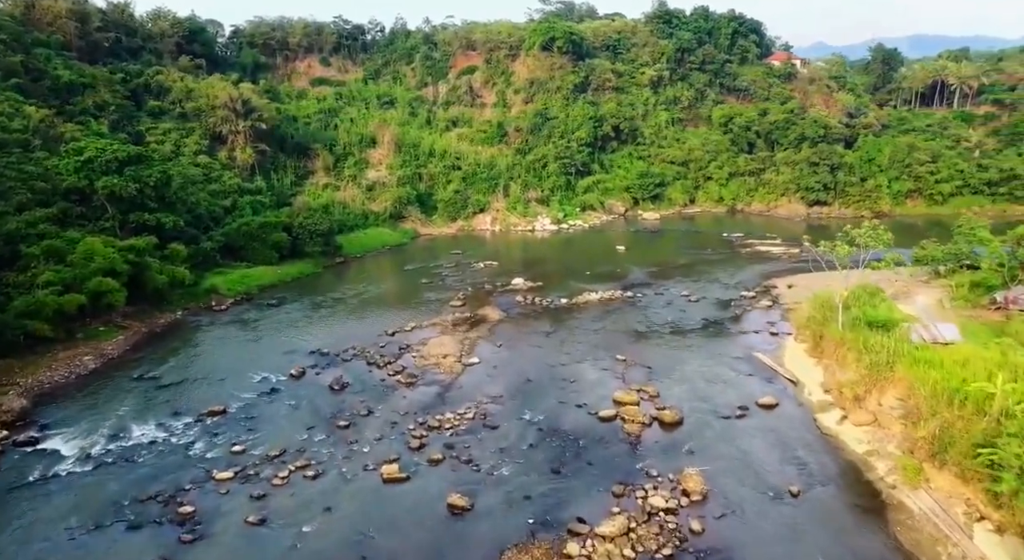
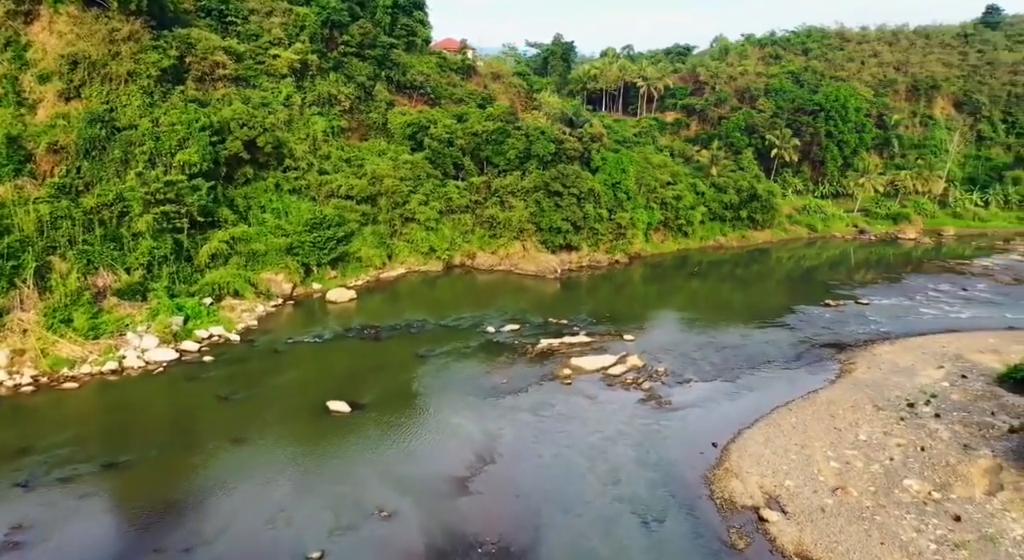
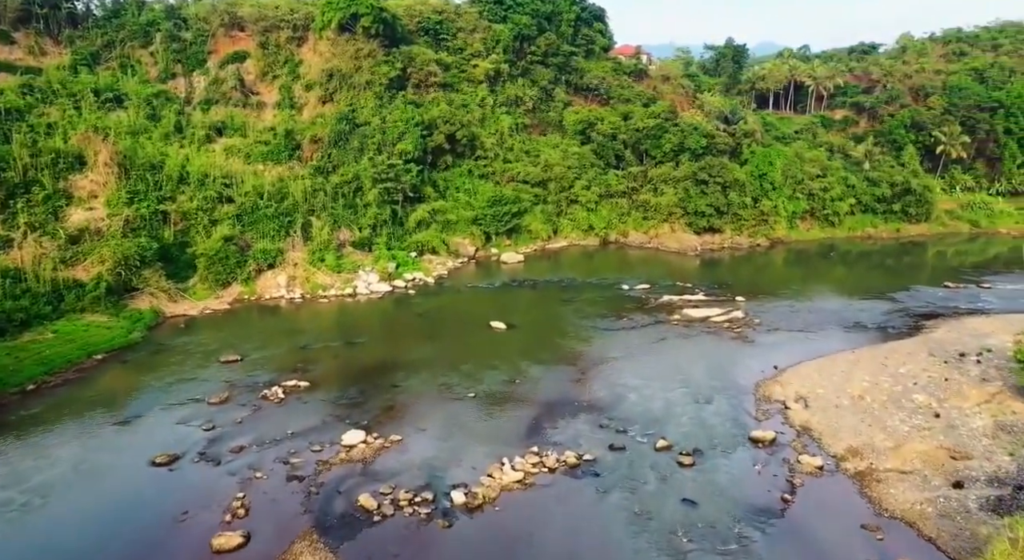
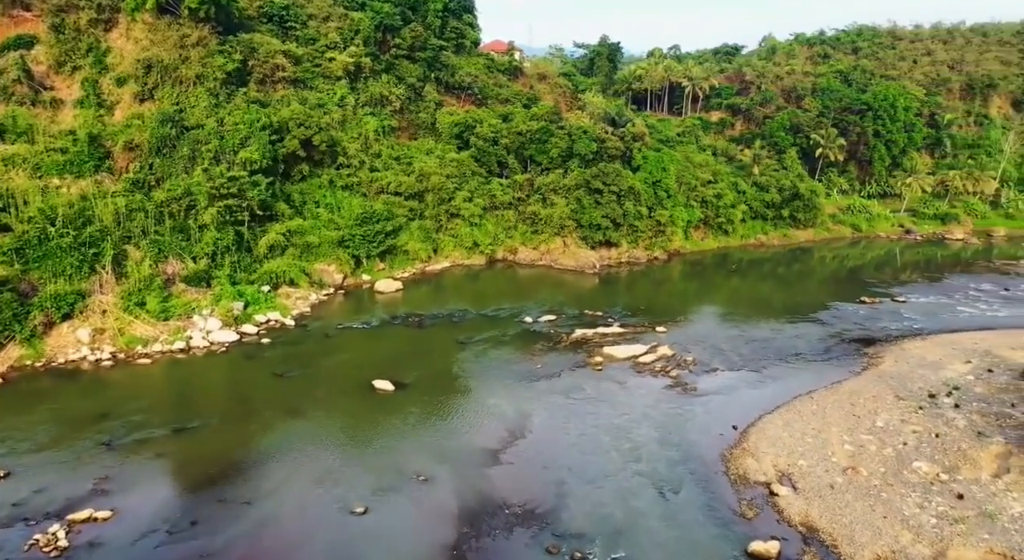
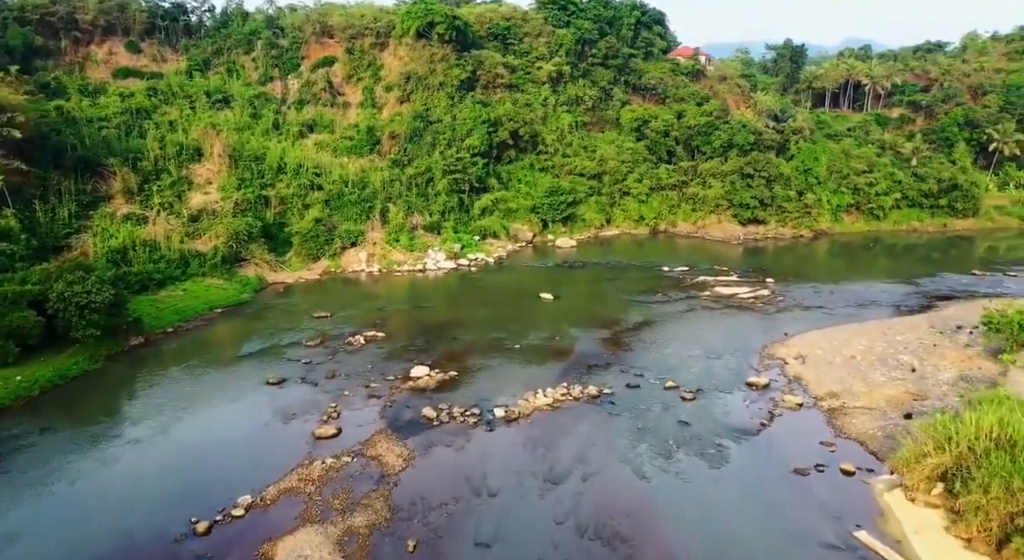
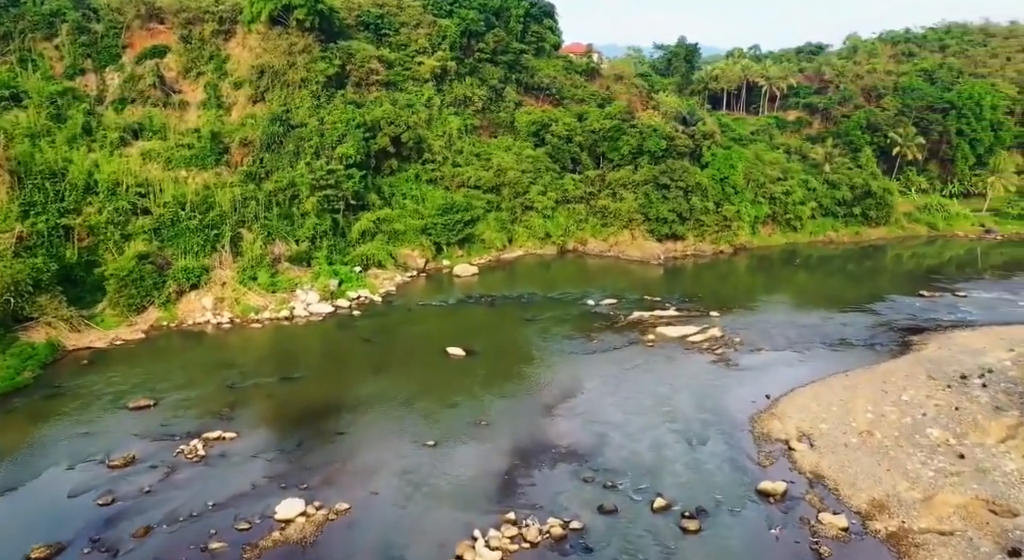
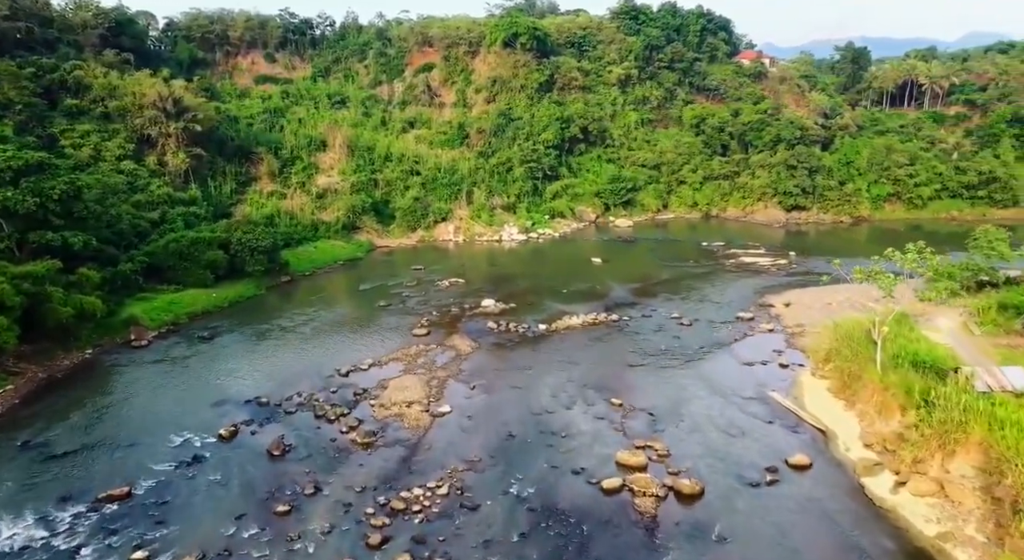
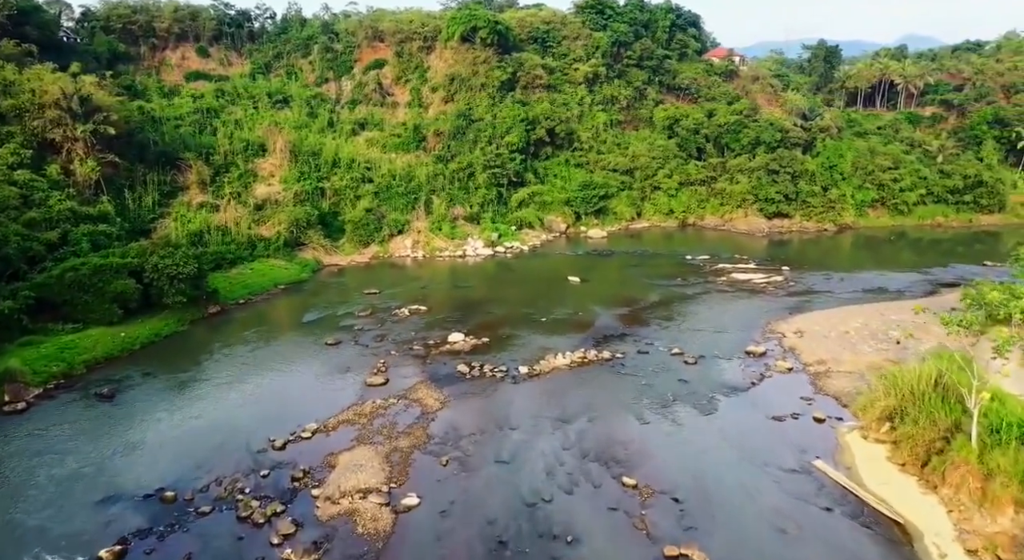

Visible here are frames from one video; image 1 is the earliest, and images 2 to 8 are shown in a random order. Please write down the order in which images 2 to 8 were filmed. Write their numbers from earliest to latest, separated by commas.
7, 8, 5, 3, 6, 4, 2
